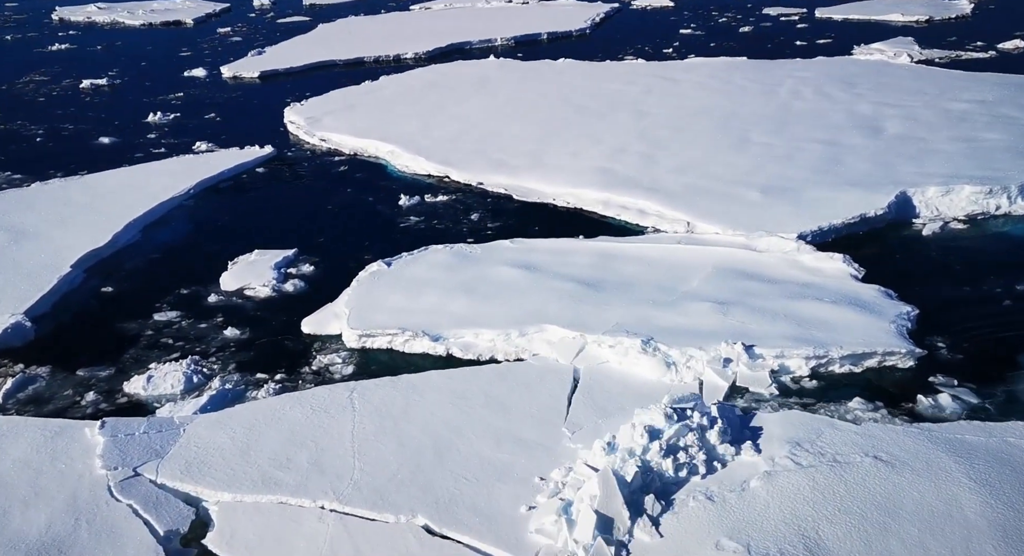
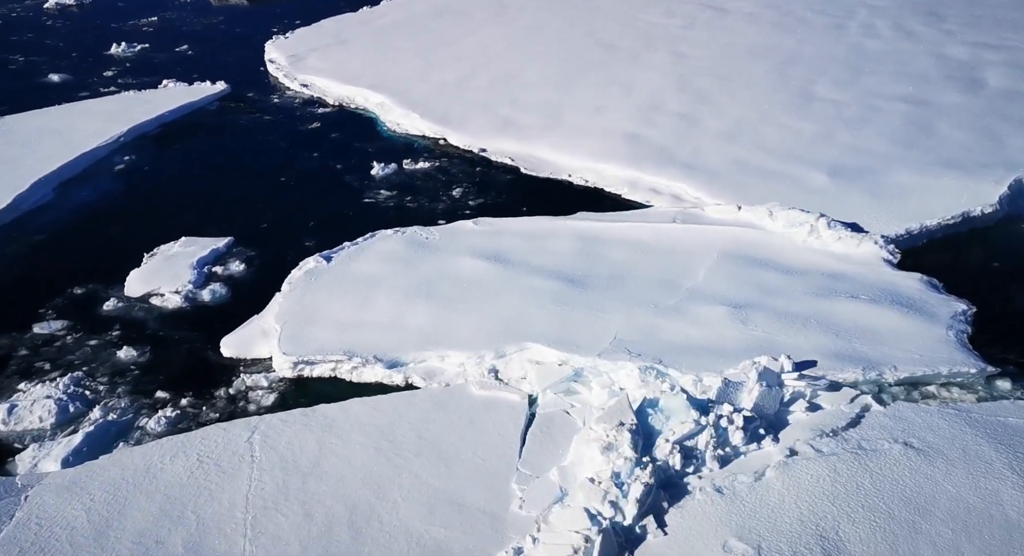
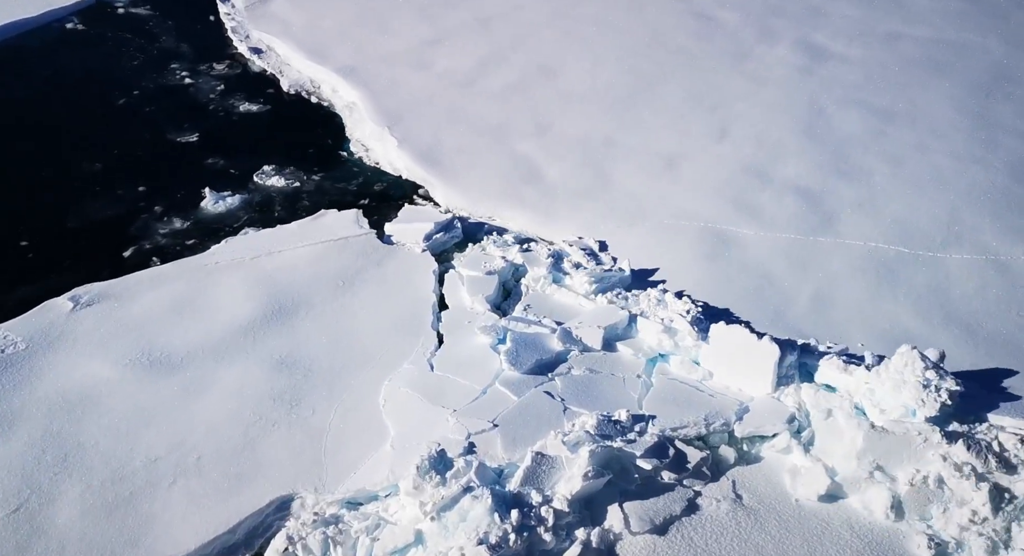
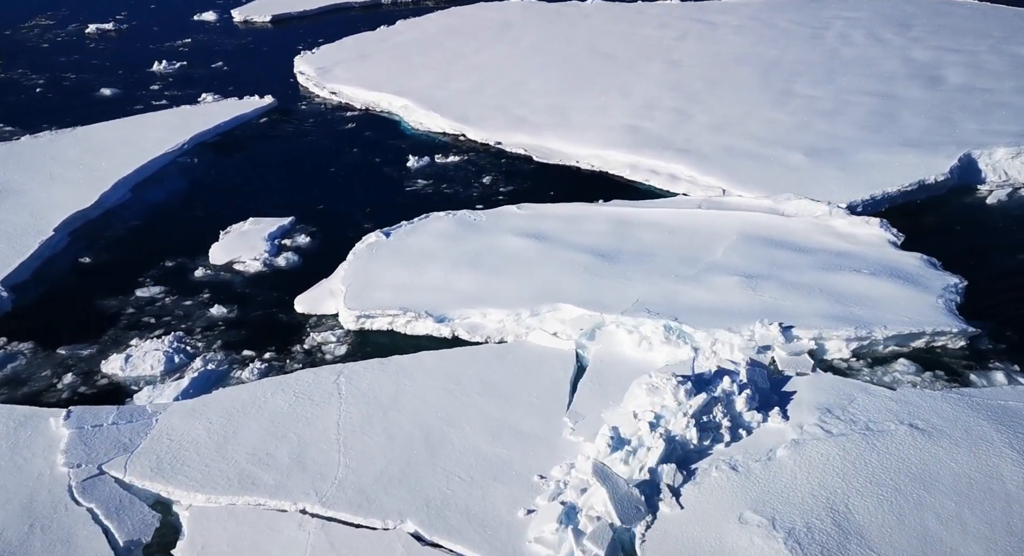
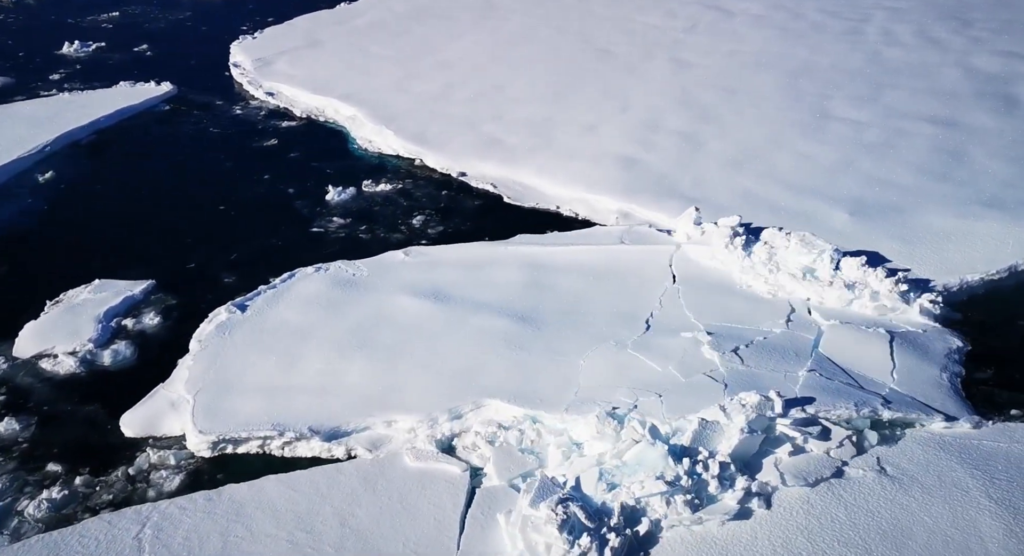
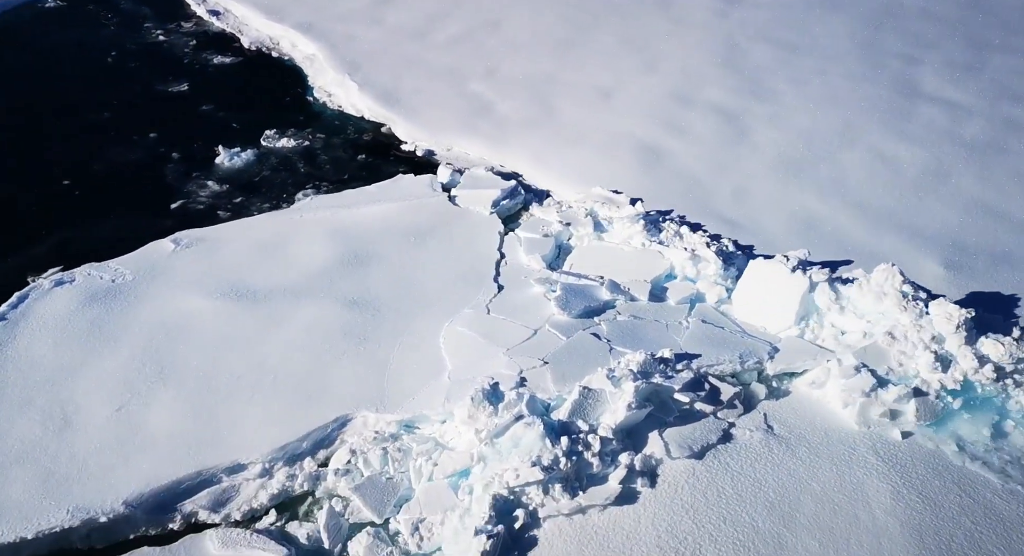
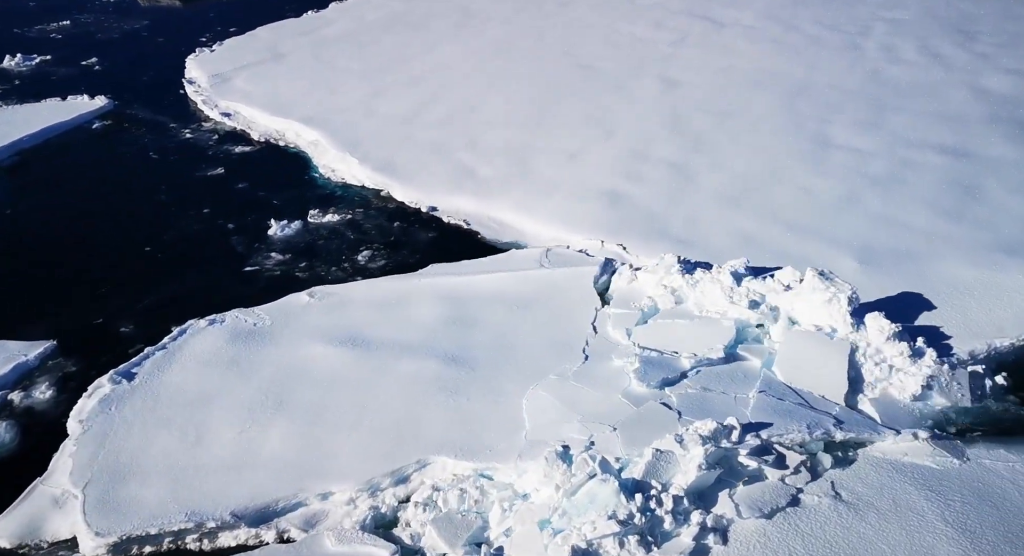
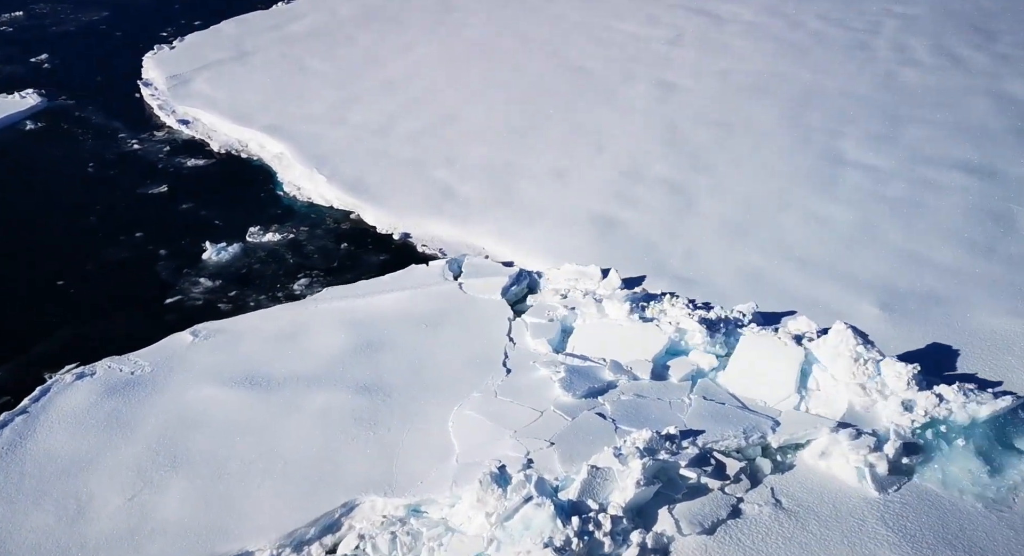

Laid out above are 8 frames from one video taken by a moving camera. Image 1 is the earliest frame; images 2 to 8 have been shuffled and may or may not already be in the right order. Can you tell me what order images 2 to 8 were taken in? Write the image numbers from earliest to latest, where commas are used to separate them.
4, 2, 5, 7, 8, 6, 3
